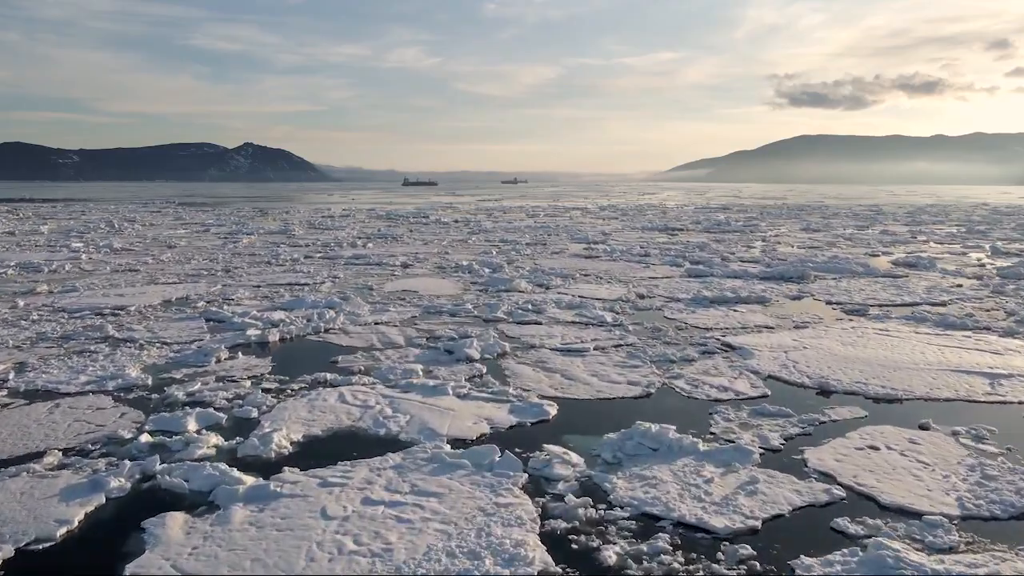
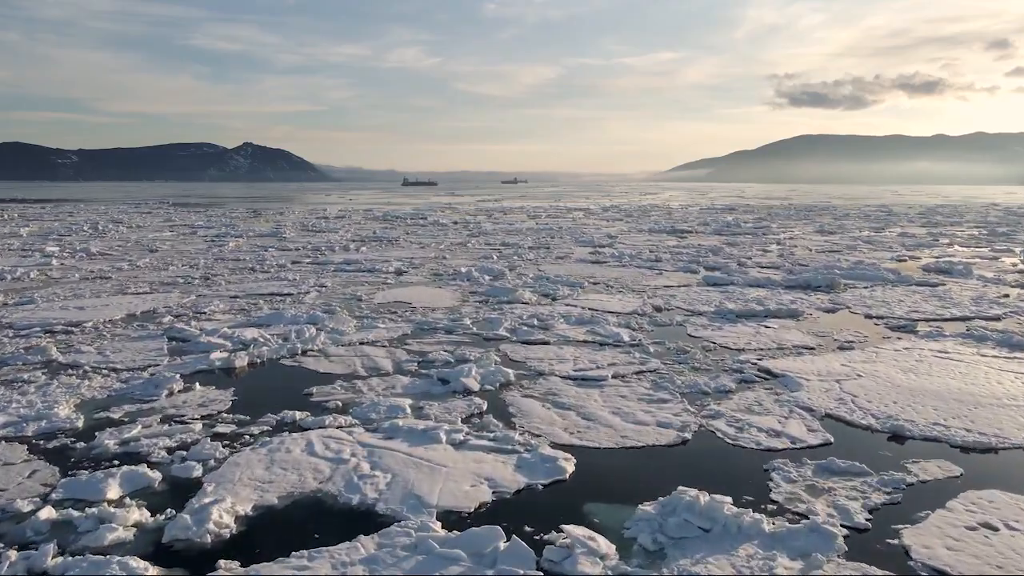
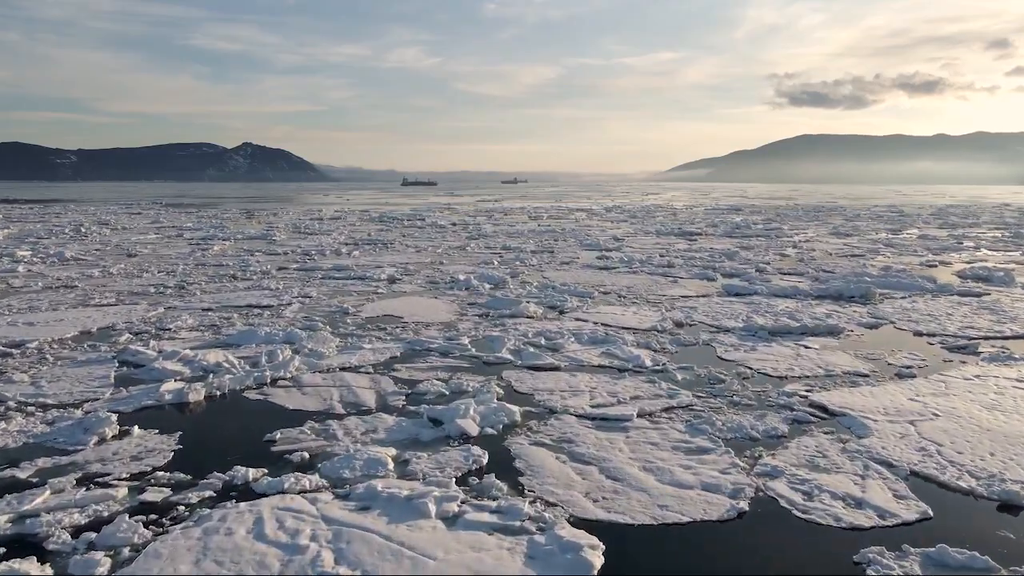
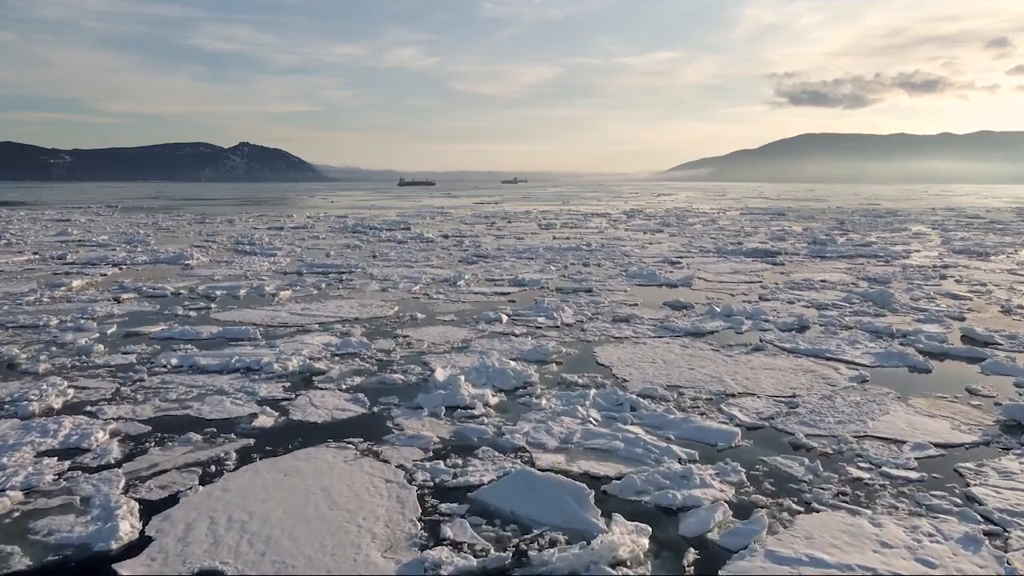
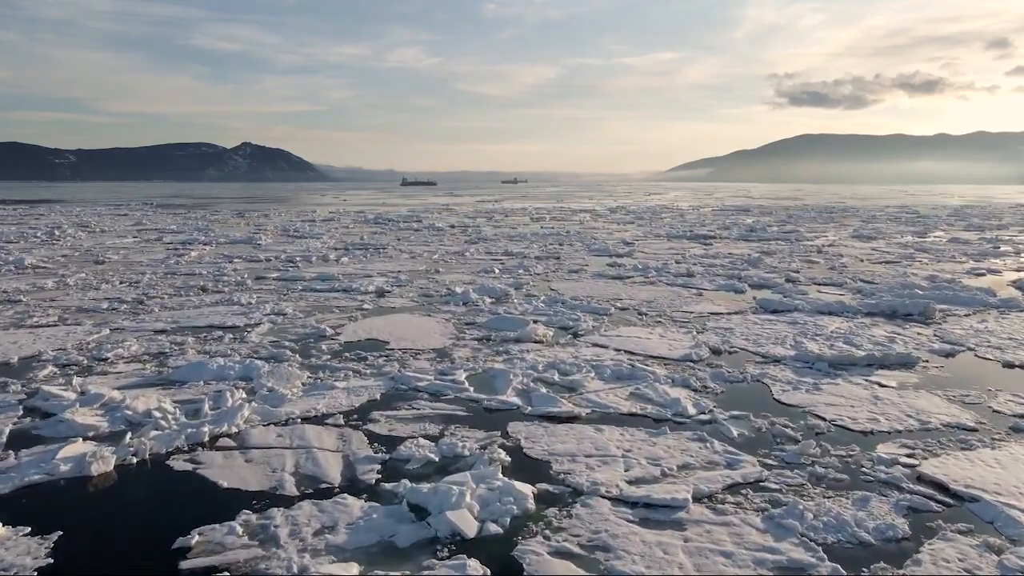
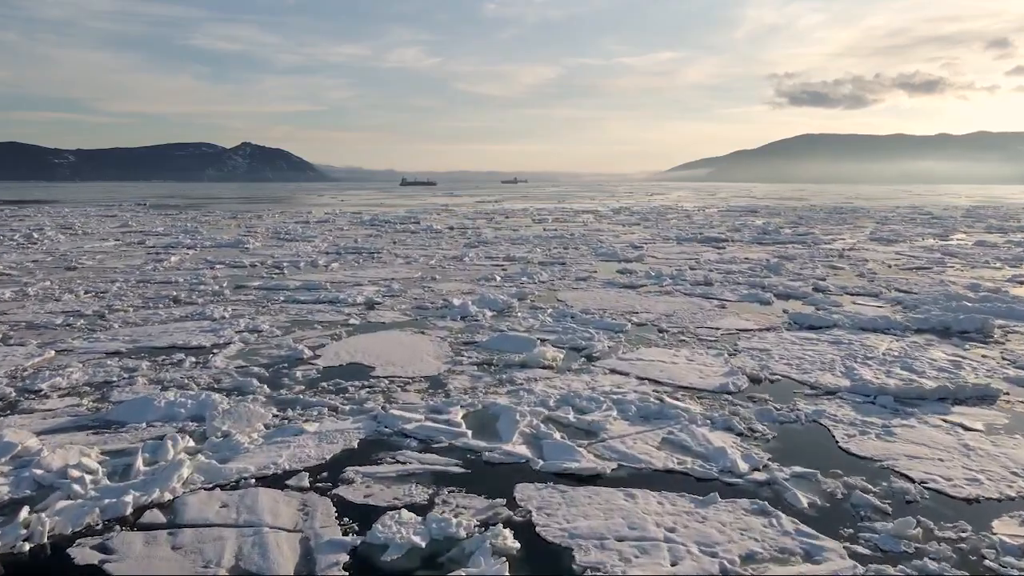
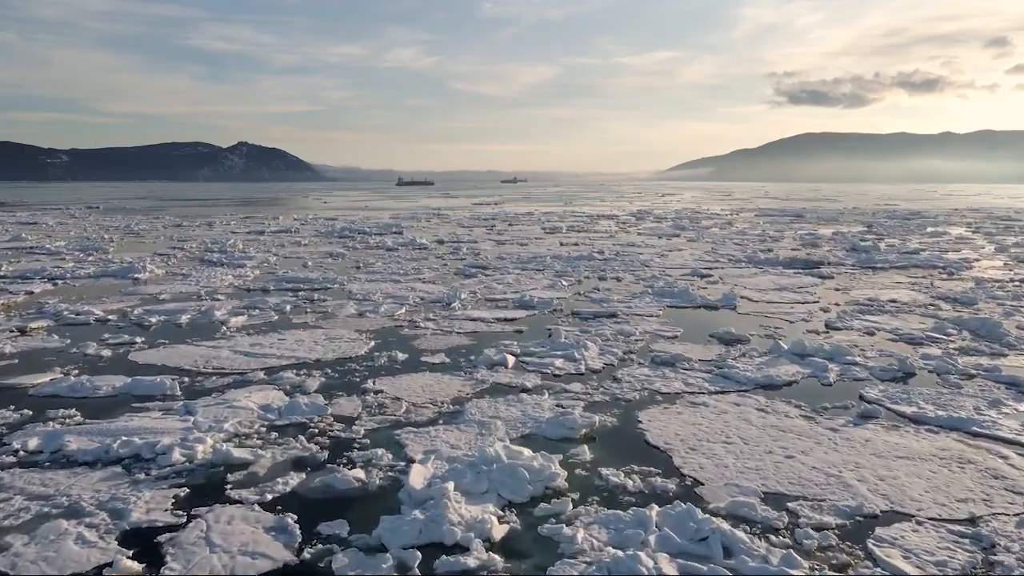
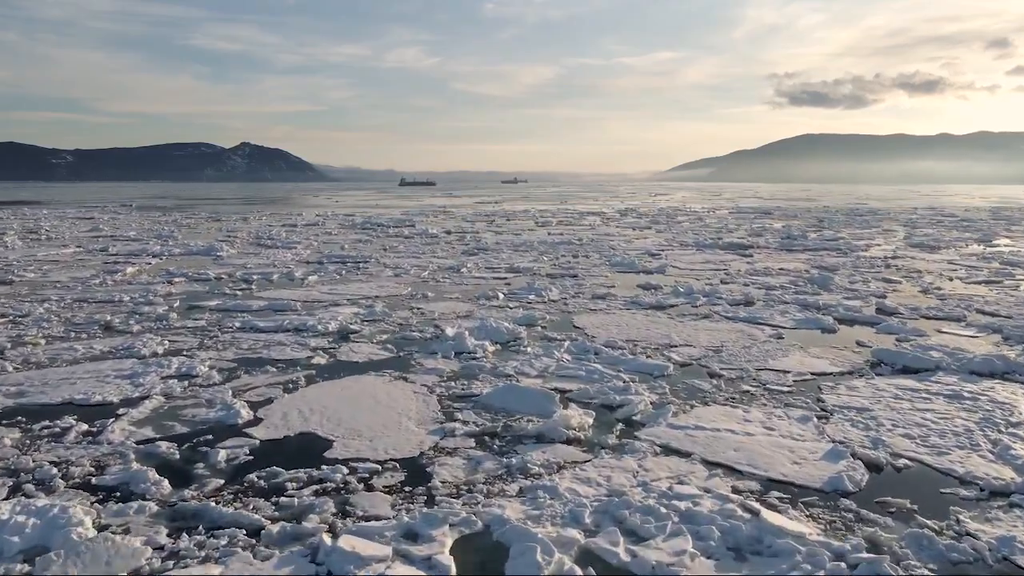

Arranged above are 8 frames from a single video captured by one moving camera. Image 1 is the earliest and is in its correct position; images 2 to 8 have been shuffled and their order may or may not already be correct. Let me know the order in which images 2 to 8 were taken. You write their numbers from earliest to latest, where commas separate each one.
2, 3, 5, 6, 8, 4, 7
